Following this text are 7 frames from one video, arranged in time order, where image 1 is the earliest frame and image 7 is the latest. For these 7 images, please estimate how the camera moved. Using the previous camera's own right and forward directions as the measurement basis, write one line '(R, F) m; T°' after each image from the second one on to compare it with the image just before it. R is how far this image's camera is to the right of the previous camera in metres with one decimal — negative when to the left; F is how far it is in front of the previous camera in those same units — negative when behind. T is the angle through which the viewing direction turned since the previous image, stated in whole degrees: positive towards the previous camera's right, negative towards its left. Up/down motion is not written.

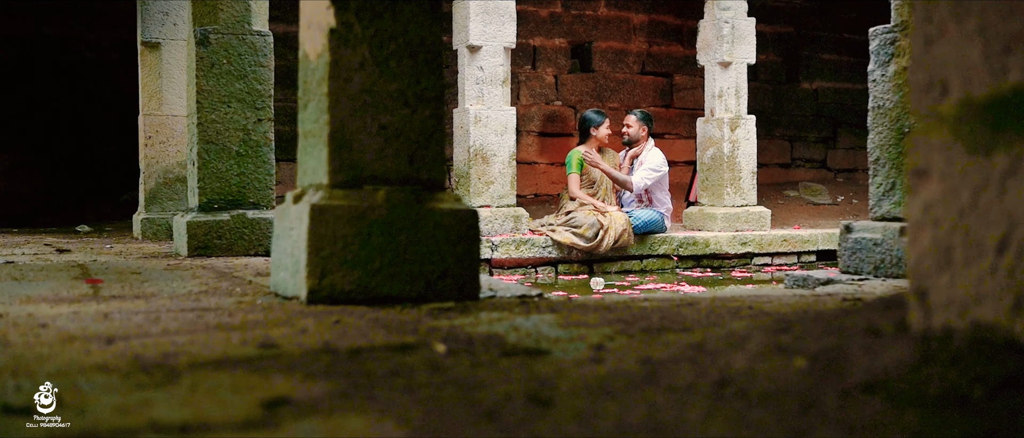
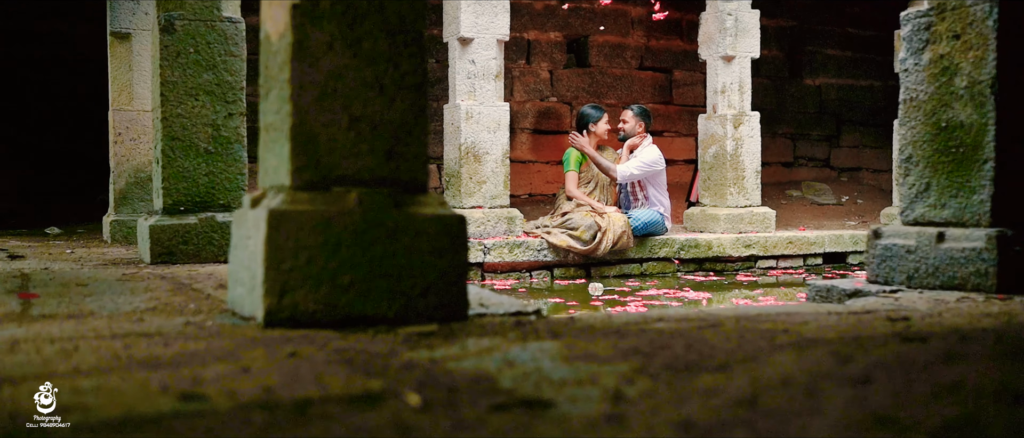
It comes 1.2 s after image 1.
(0.0, +0.3) m; 0°
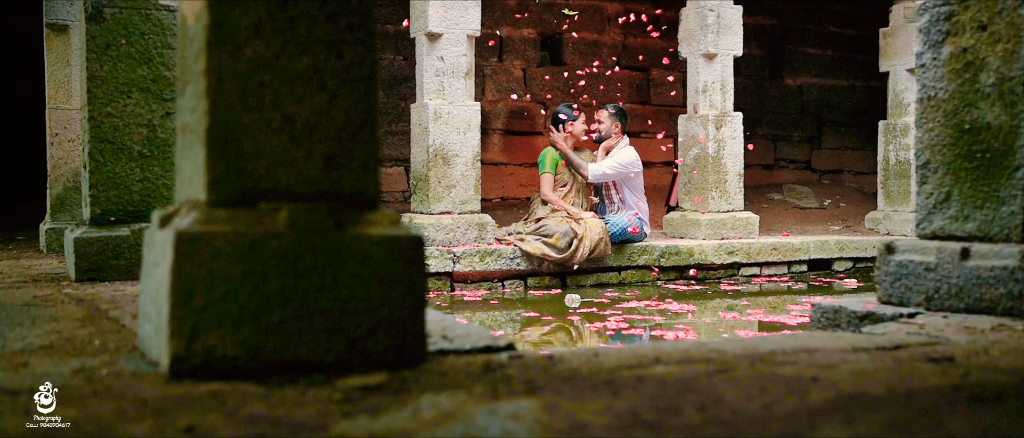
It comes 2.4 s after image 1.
(0.0, +0.4) m; +2°
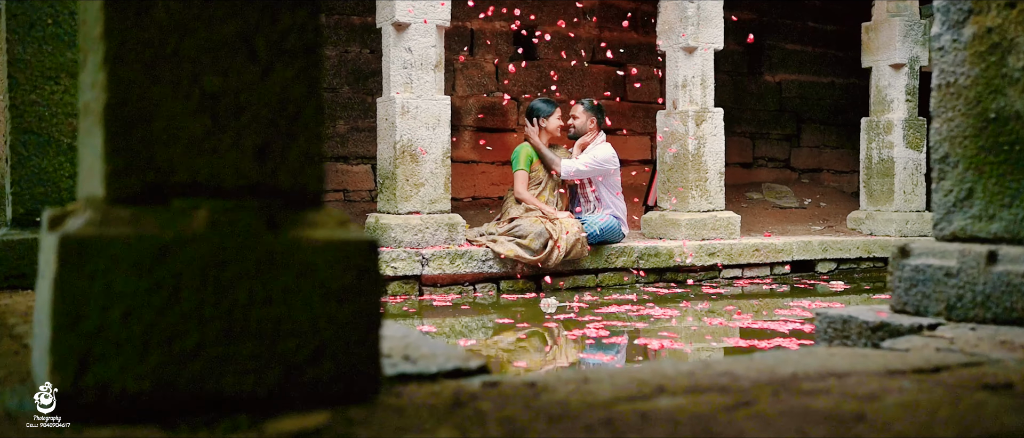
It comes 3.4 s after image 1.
(0.0, +0.3) m; +2°
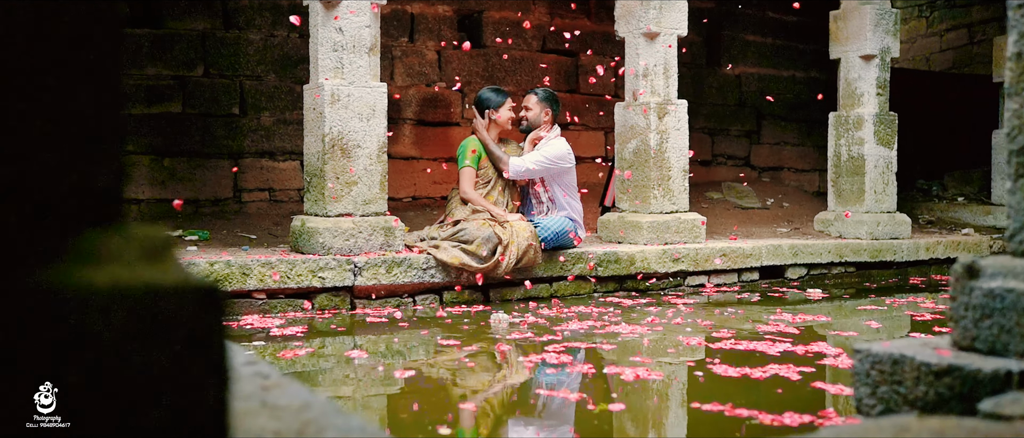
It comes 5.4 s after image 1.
(0.0, +0.7) m; +3°
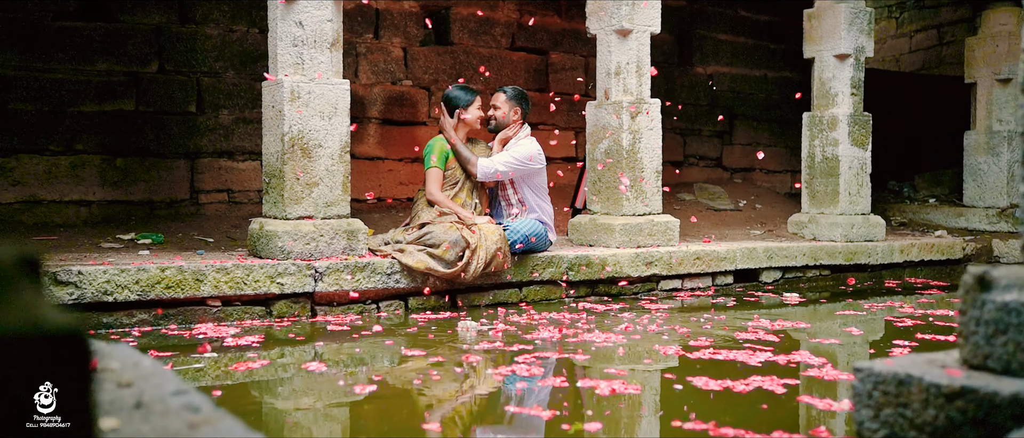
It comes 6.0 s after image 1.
(0.0, +0.2) m; +2°
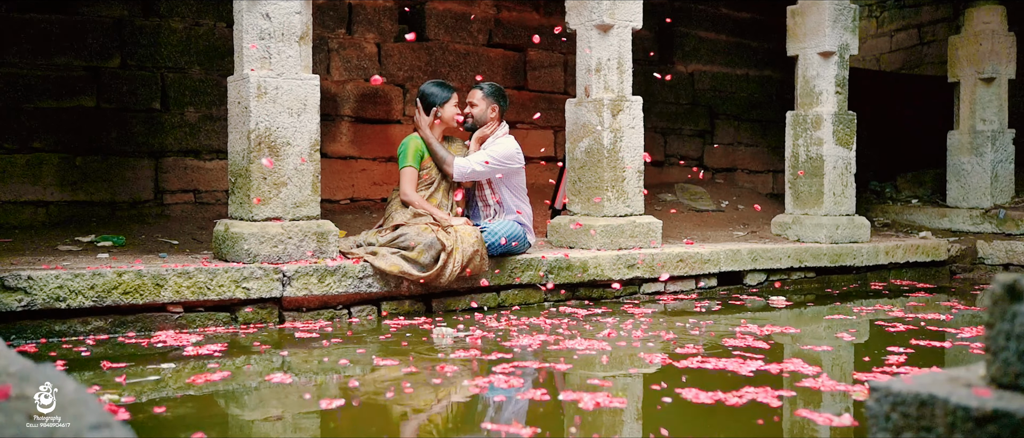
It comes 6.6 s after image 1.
(0.0, +0.2) m; +1°
